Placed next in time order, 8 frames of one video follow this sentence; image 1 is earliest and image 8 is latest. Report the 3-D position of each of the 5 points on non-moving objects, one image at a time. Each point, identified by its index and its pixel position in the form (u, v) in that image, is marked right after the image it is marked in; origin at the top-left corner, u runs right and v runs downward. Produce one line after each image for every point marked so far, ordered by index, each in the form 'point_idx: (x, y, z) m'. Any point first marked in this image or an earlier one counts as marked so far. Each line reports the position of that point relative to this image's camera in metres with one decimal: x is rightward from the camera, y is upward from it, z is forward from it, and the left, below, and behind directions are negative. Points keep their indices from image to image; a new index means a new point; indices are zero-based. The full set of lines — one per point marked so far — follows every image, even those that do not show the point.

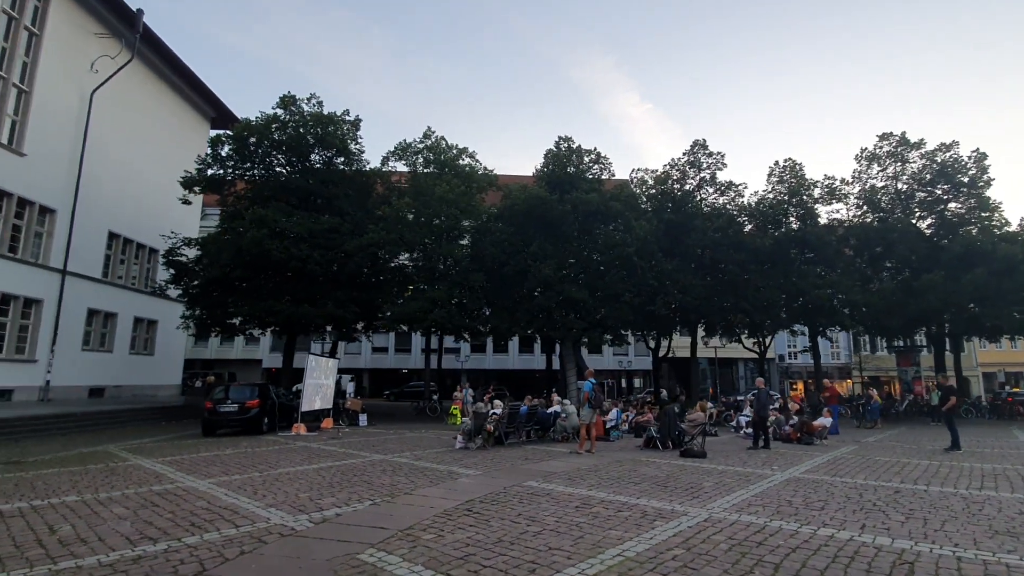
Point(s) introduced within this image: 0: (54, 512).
0: (-6.3, -3.1, +7.0) m
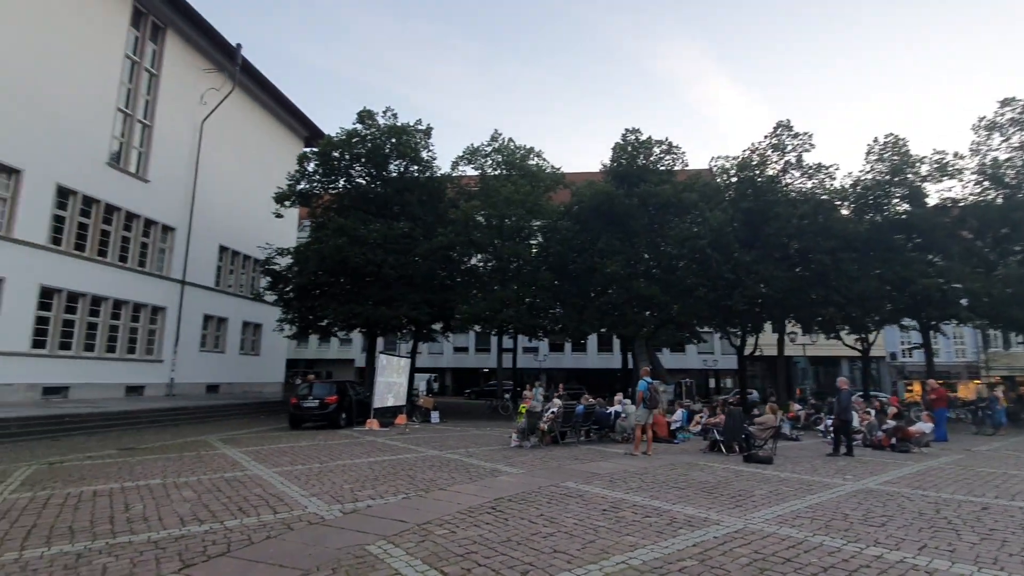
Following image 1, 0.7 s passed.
0: (-5.9, -3.2, +8.0) m
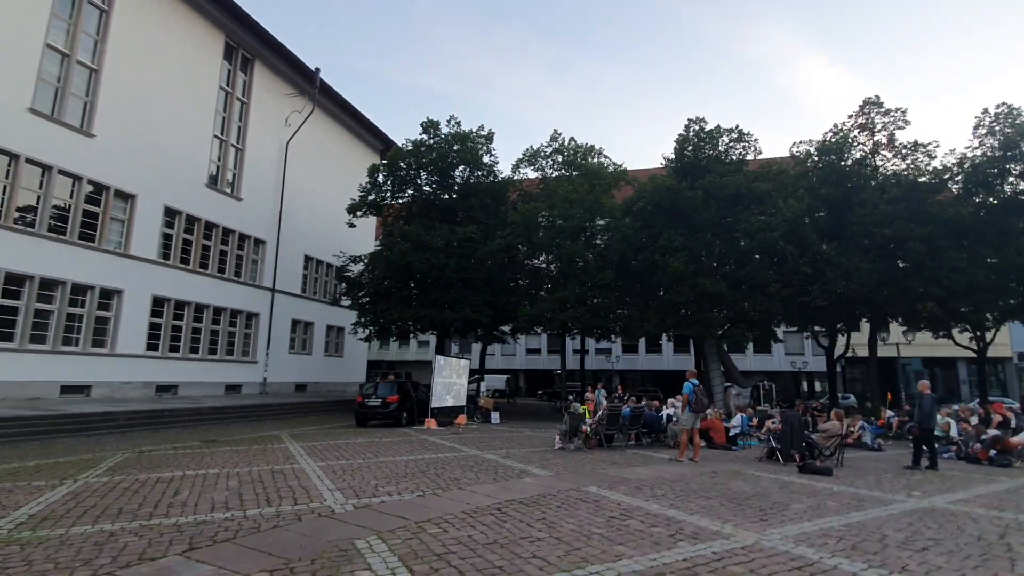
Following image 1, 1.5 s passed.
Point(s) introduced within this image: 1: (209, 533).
0: (-5.5, -3.3, +8.8) m
1: (-3.5, -2.8, +5.8) m
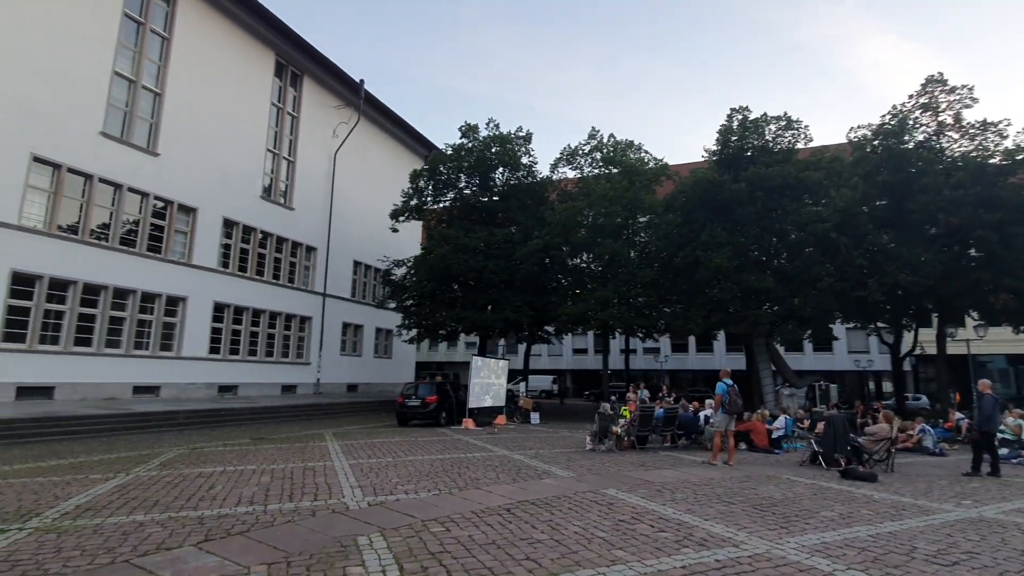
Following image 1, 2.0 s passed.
0: (-5.2, -3.4, +9.4) m
1: (-3.4, -2.9, +6.2) m
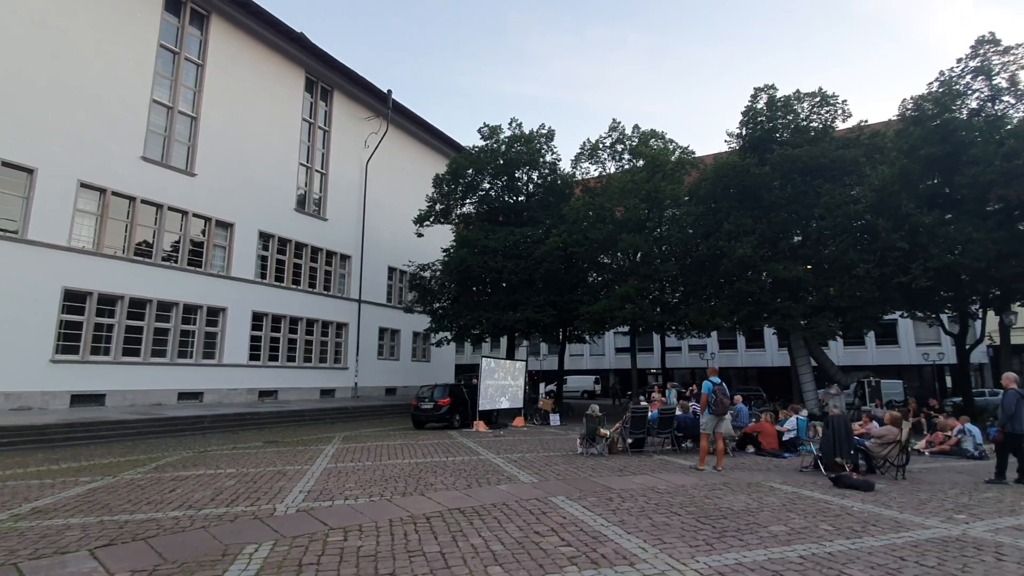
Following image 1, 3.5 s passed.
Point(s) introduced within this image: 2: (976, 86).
0: (-5.9, -3.6, +9.7) m
1: (-4.6, -3.0, +6.3) m
2: (+17.0, +7.5, +18.8) m
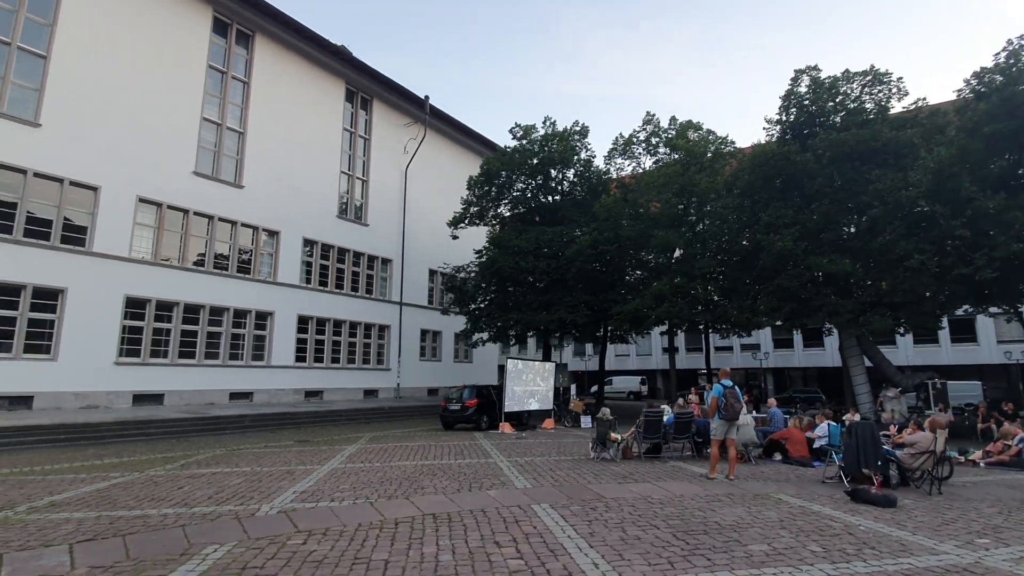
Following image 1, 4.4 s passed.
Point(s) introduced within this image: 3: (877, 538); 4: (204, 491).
0: (-6.0, -3.7, +10.1) m
1: (-5.0, -3.1, +6.6) m
2: (+17.7, +7.8, +16.8) m
3: (+4.3, -2.9, +5.9) m
4: (-5.3, -3.5, +8.8) m
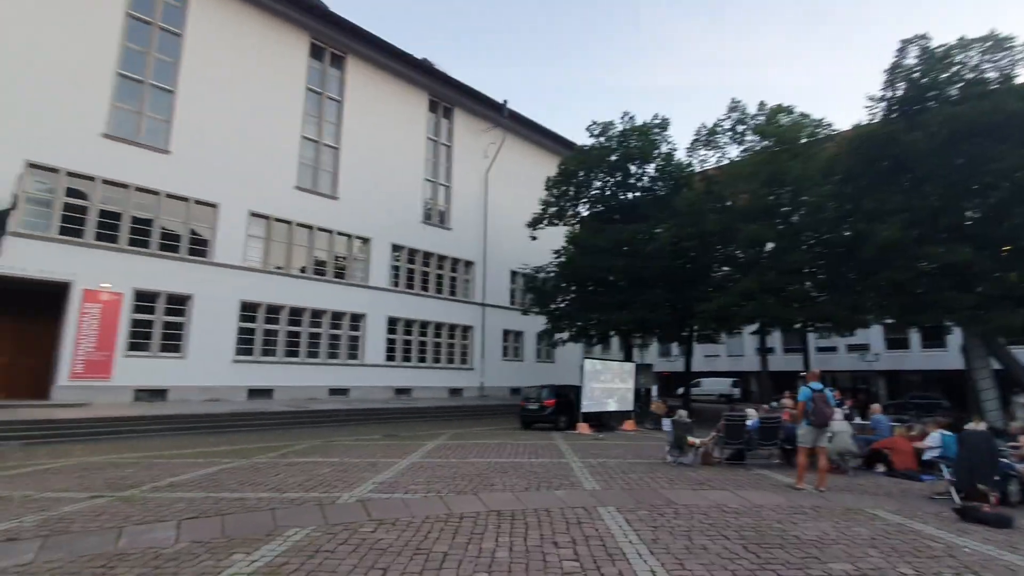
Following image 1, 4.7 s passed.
0: (-4.5, -3.8, +11.0) m
1: (-4.1, -3.2, +7.4) m
2: (+19.7, +8.1, +13.7) m
3: (+4.9, -2.8, +5.2) m
4: (-4.1, -3.6, +9.6) m
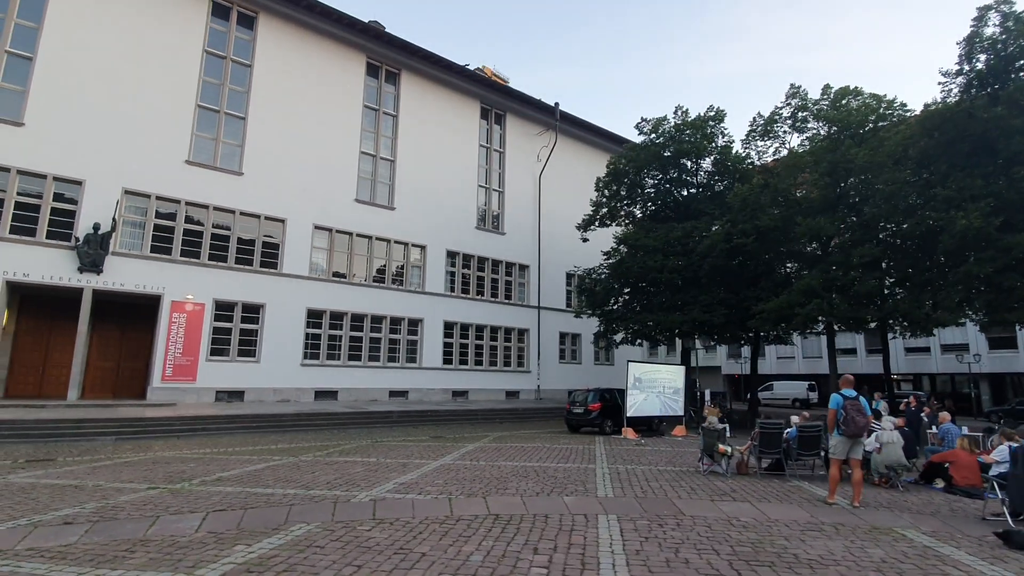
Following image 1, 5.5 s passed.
0: (-3.9, -4.1, +11.7) m
1: (-4.1, -3.4, +8.0) m
2: (+20.1, +8.4, +11.1) m
3: (+4.6, -2.8, +4.6) m
4: (-3.7, -3.8, +10.2) m
